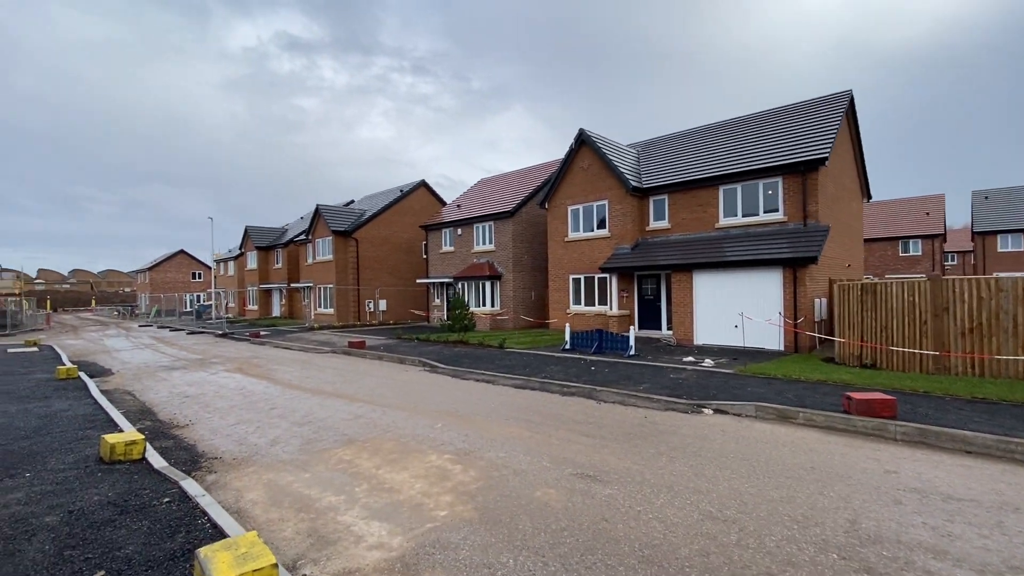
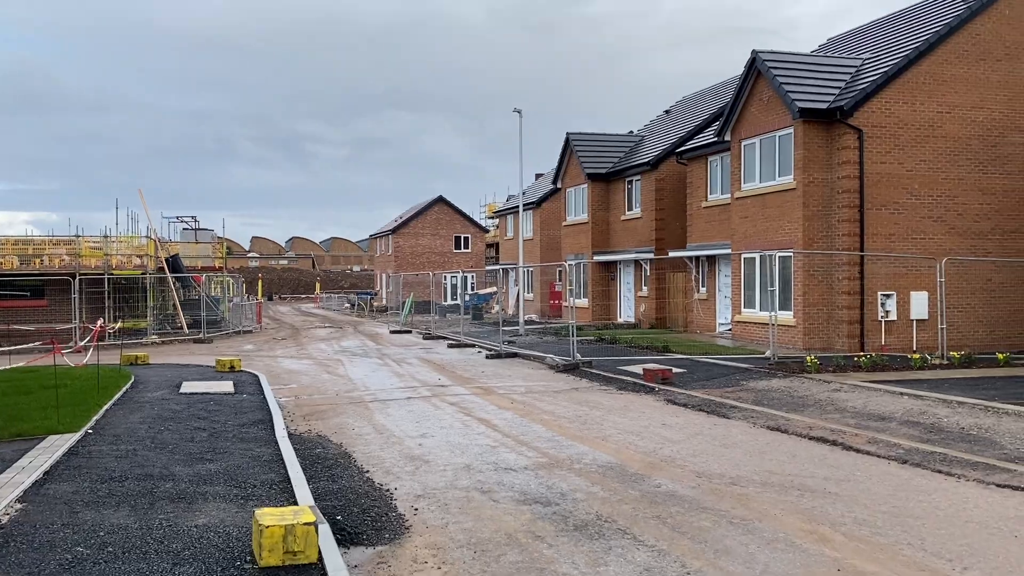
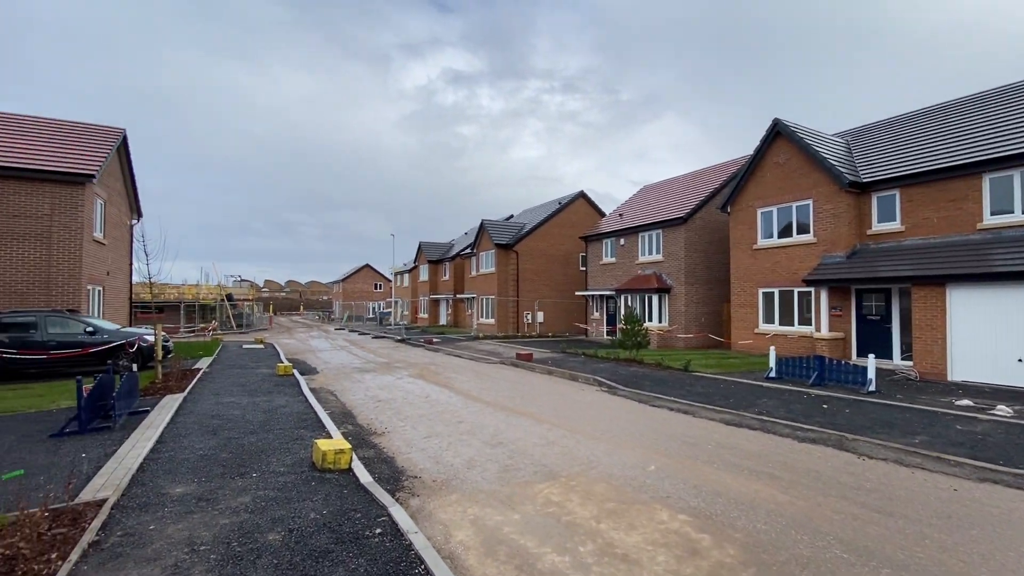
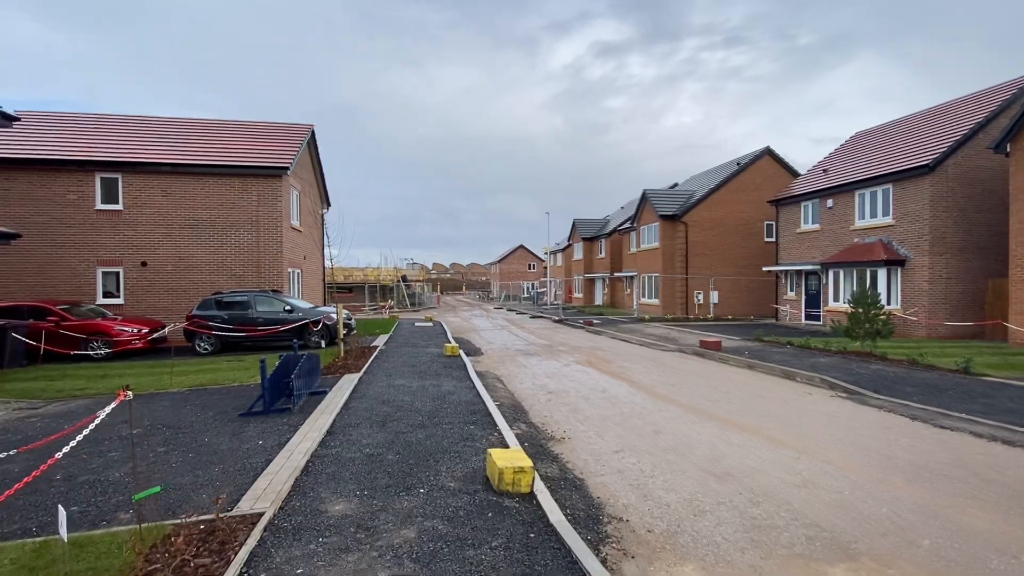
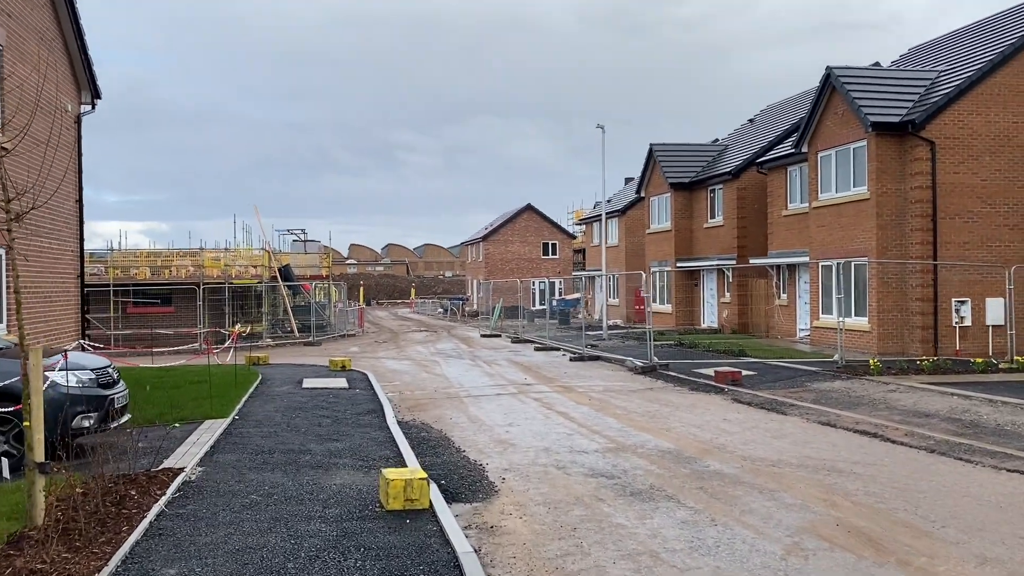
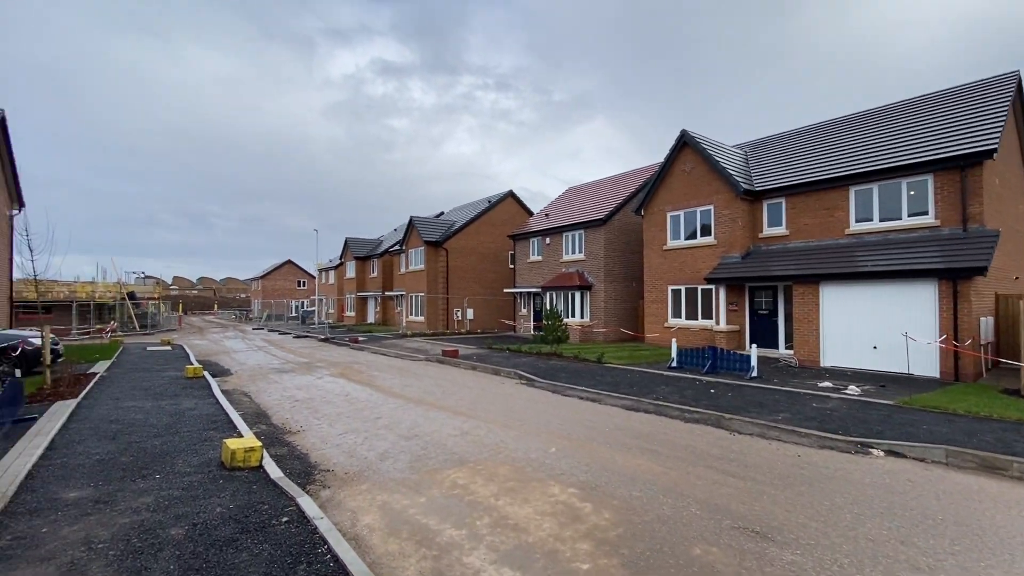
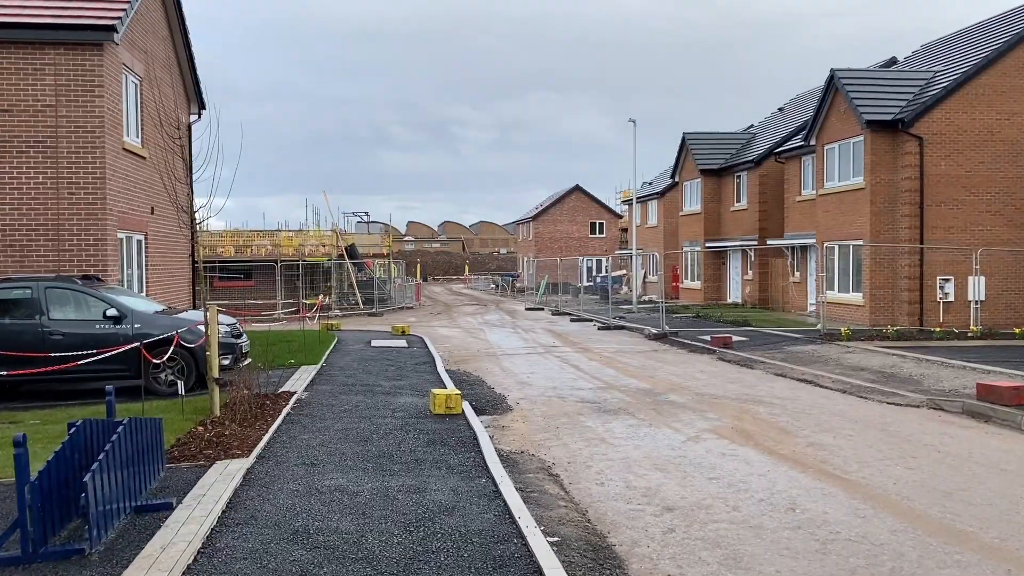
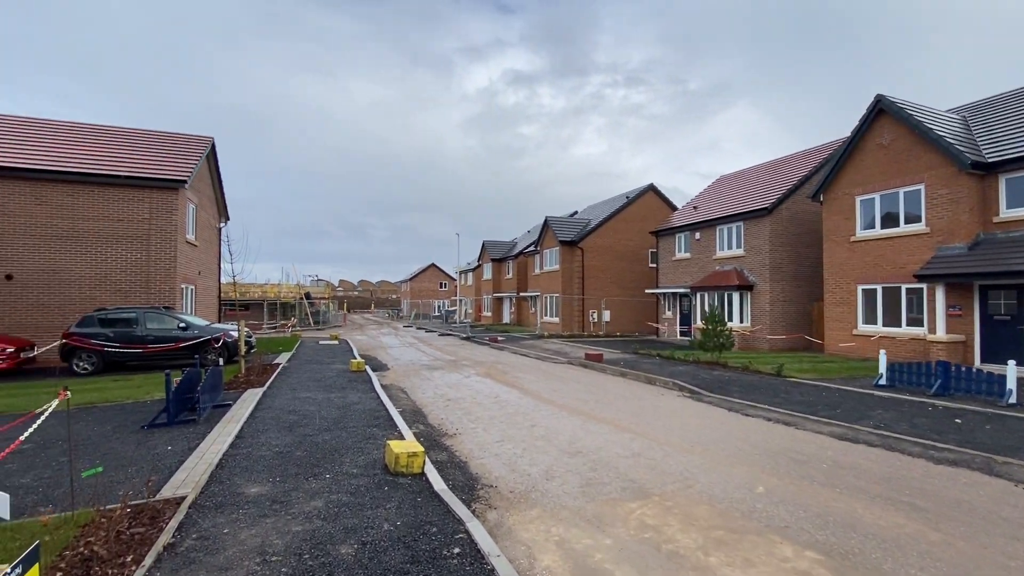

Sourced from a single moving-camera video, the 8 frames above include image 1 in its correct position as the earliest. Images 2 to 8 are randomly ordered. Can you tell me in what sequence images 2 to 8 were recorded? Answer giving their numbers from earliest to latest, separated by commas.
6, 3, 8, 4, 7, 5, 2
